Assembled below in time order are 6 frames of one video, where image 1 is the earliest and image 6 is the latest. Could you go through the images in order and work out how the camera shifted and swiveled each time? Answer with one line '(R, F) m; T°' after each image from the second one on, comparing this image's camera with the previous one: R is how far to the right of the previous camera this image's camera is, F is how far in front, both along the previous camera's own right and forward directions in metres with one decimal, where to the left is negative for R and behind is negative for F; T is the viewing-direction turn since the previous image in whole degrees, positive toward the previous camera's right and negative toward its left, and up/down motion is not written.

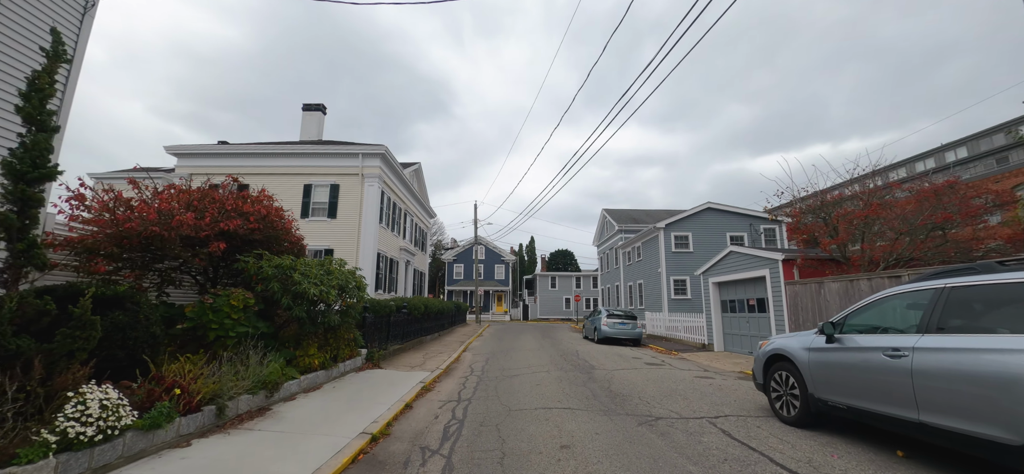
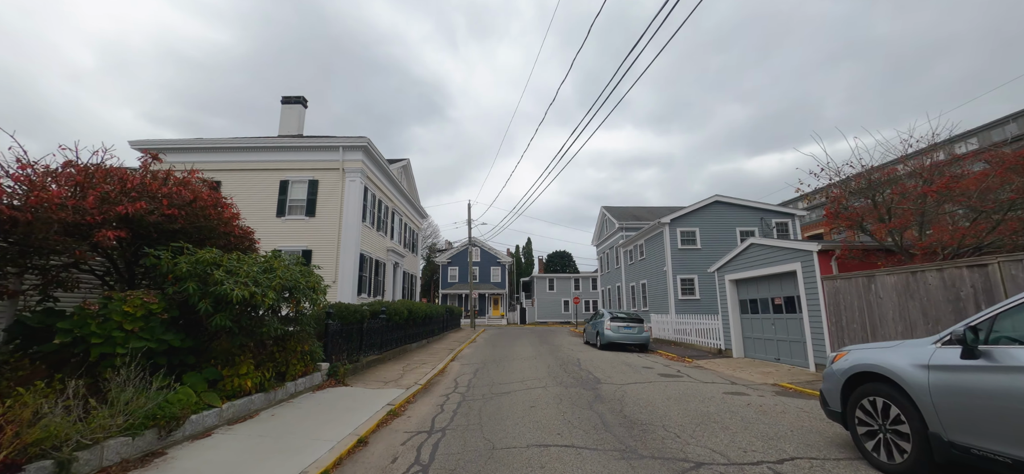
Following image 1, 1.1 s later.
(+0.2, +1.6) m; 0°
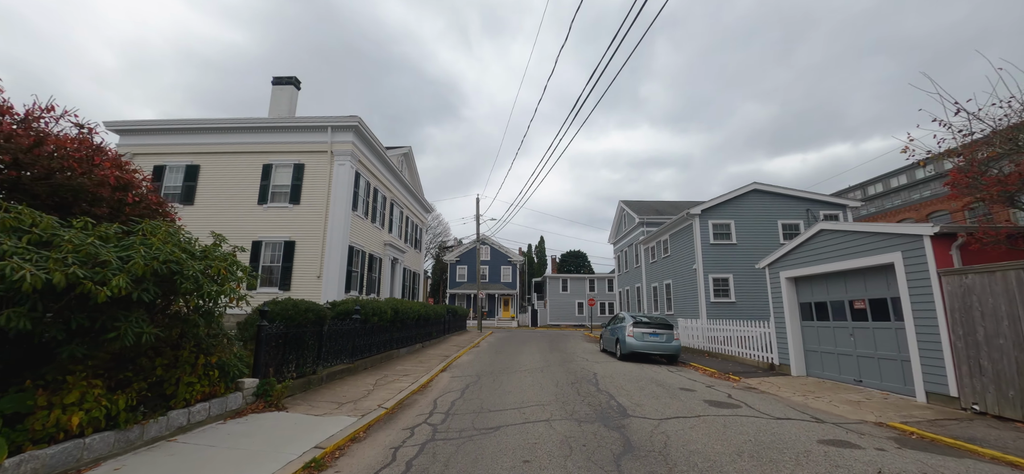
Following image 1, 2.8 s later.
(+0.3, +2.3) m; -2°
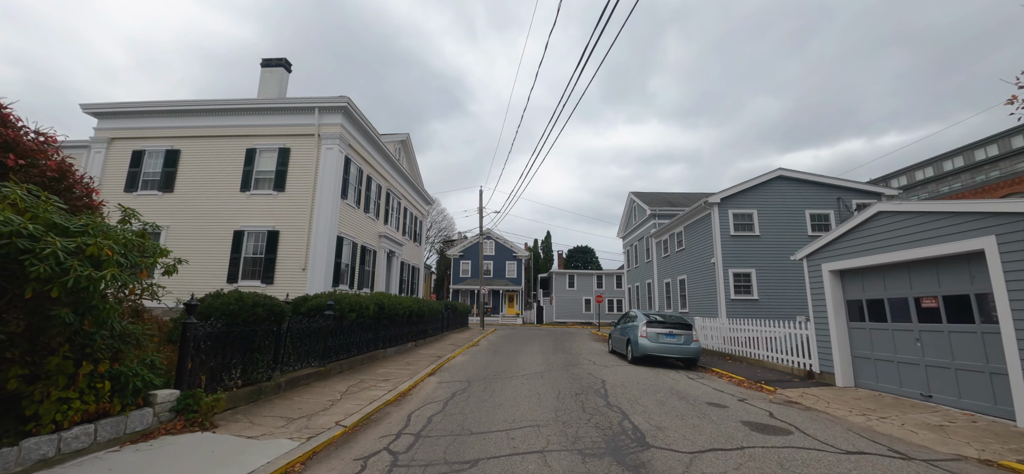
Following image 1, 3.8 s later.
(+0.2, +1.4) m; -1°
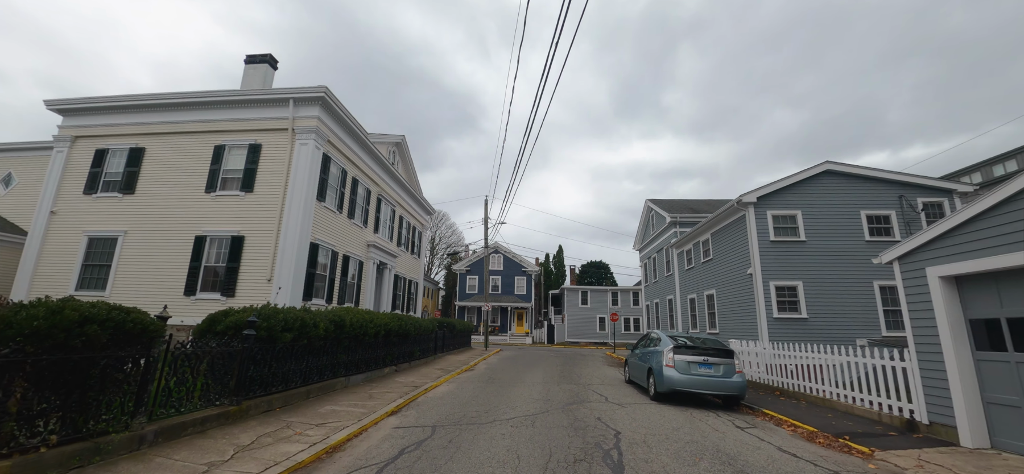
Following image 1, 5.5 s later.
(+0.5, +2.3) m; -2°
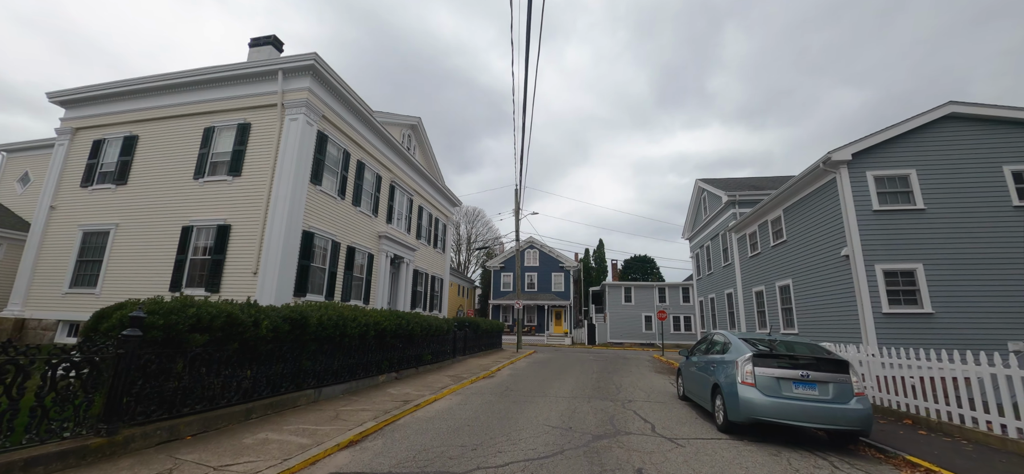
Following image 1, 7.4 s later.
(+0.6, +2.4) m; -6°
